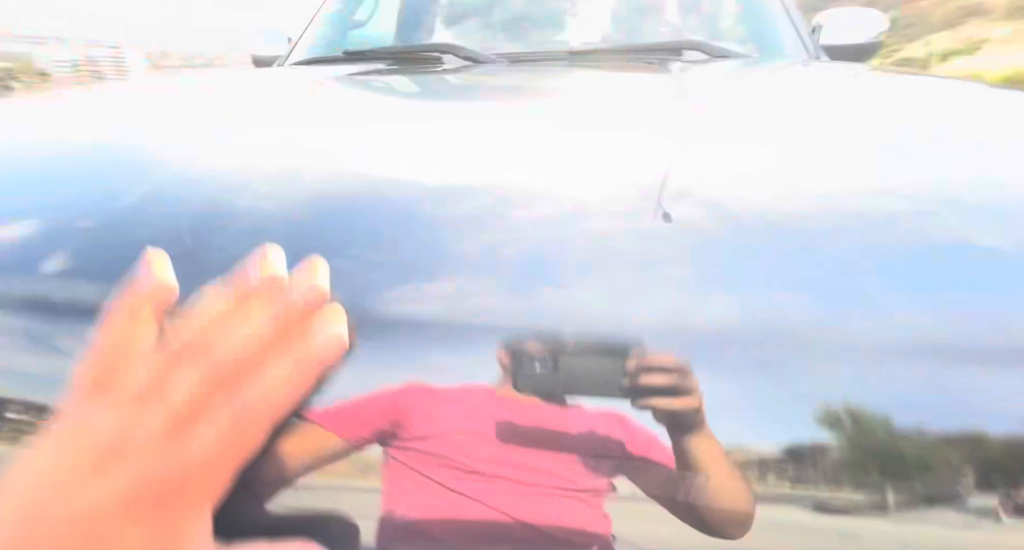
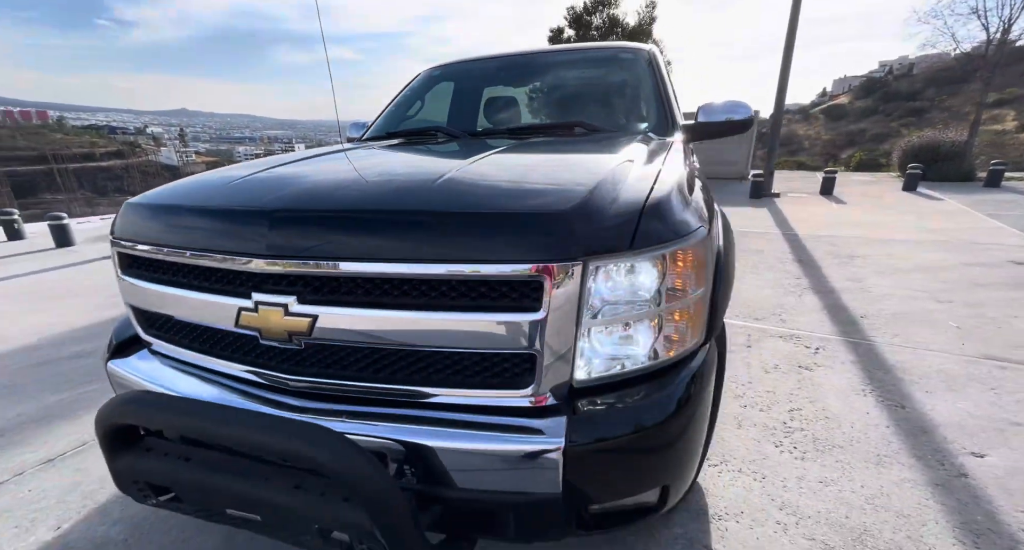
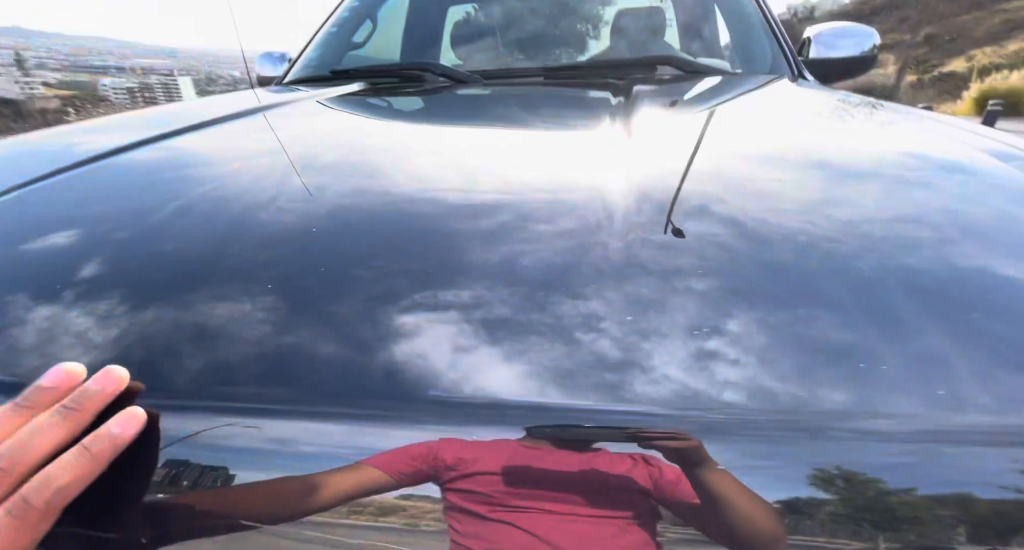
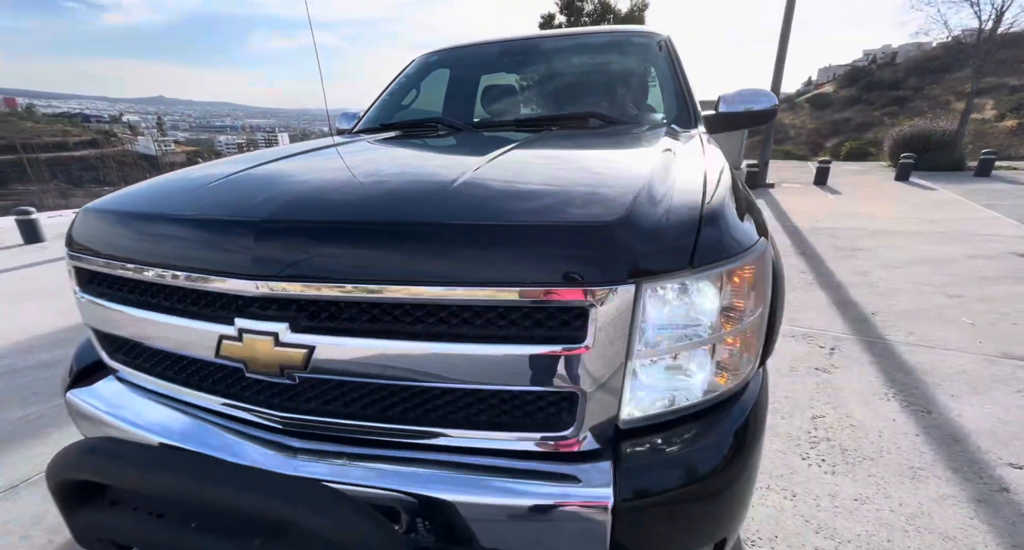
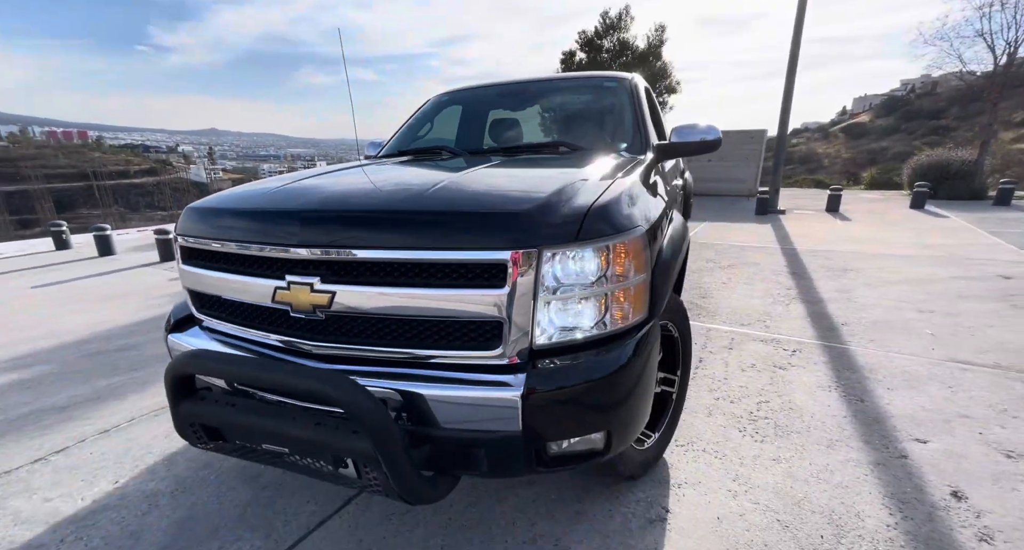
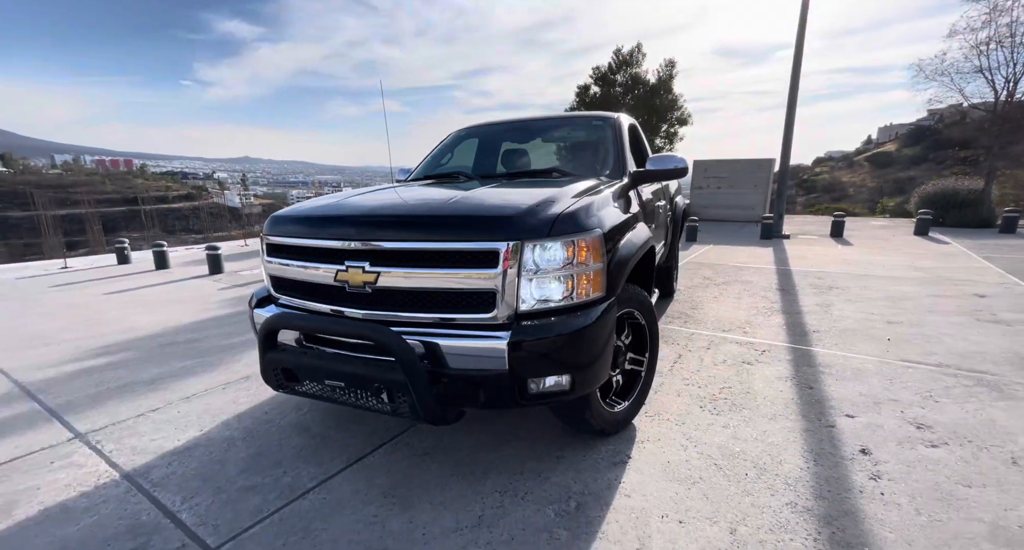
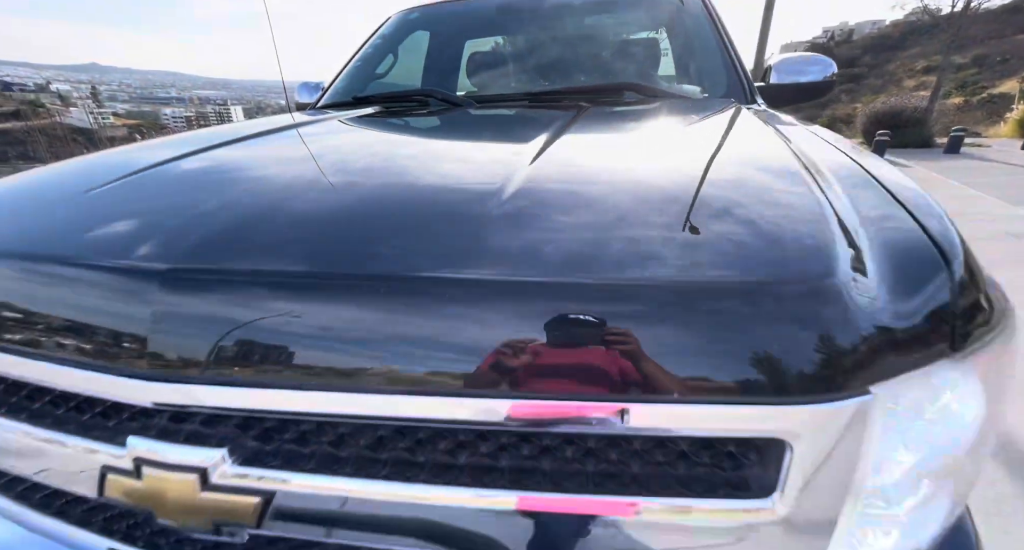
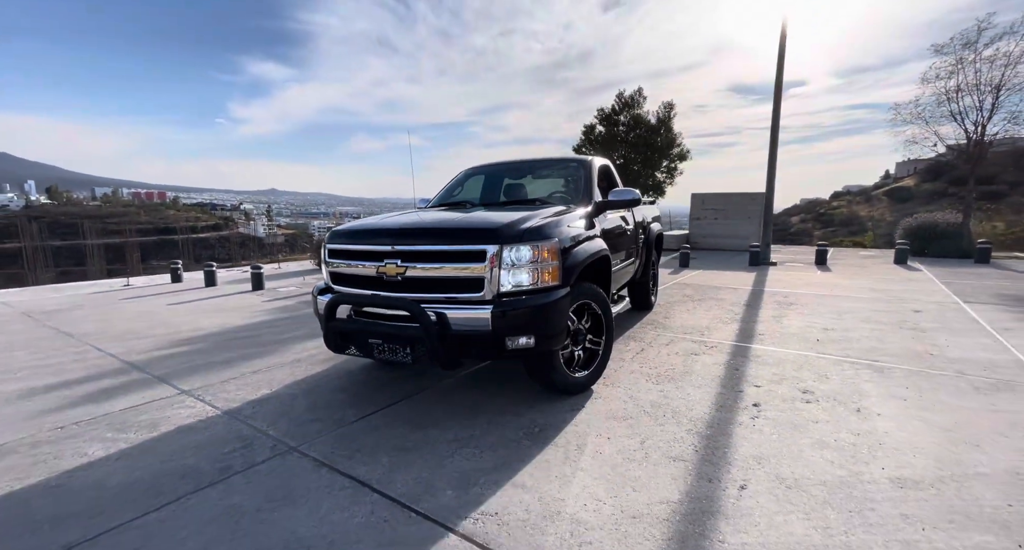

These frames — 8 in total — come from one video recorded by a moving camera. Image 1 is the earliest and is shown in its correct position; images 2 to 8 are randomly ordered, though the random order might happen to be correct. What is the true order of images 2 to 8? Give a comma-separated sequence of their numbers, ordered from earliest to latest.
3, 7, 4, 2, 5, 6, 8
